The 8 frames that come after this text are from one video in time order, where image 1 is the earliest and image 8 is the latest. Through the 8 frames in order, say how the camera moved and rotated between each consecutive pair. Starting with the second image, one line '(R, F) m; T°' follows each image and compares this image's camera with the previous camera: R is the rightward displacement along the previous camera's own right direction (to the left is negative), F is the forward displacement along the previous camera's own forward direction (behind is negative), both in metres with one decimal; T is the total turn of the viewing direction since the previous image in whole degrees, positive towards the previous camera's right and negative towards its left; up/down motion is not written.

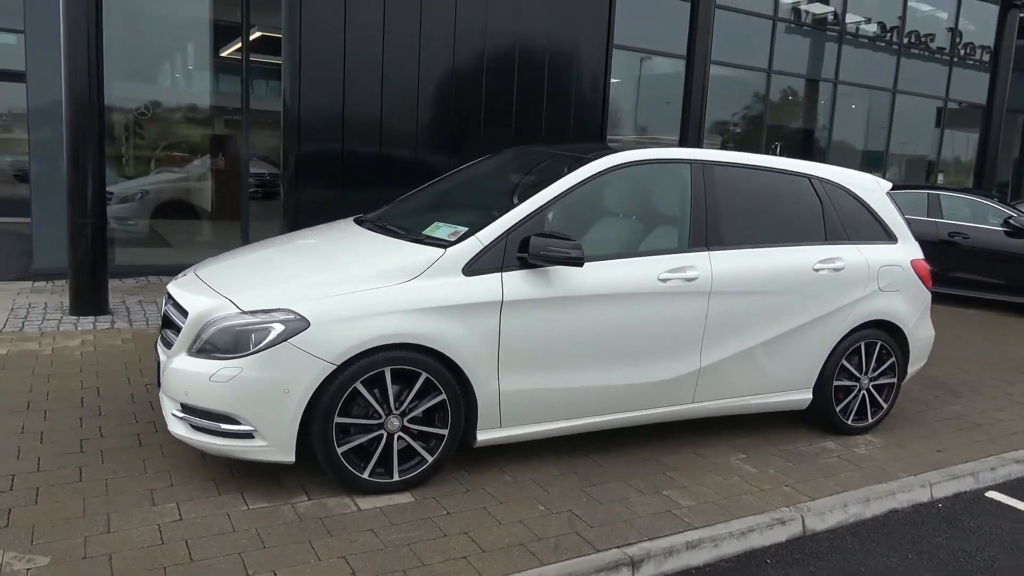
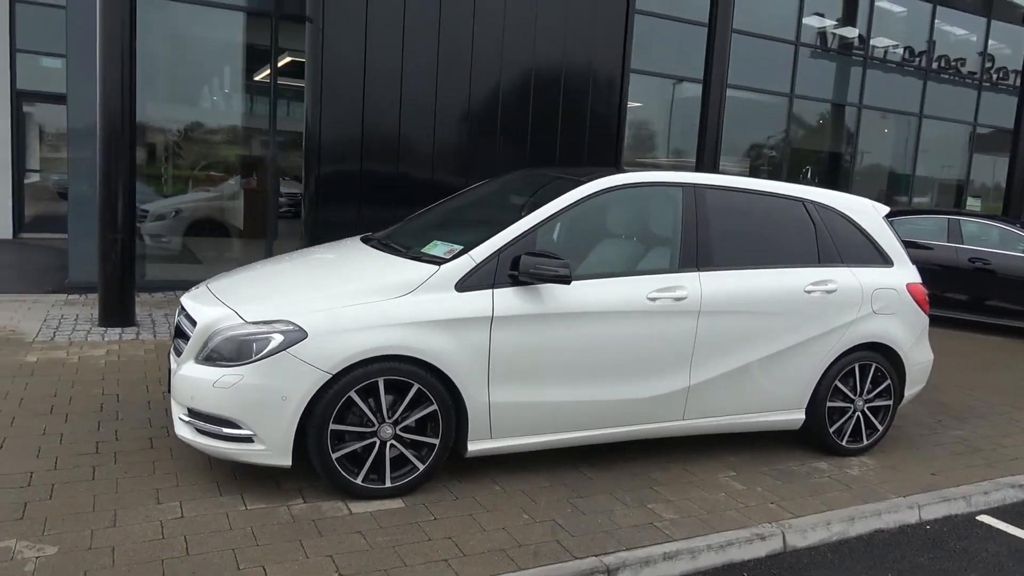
(+0.2, -0.2) m; -2°
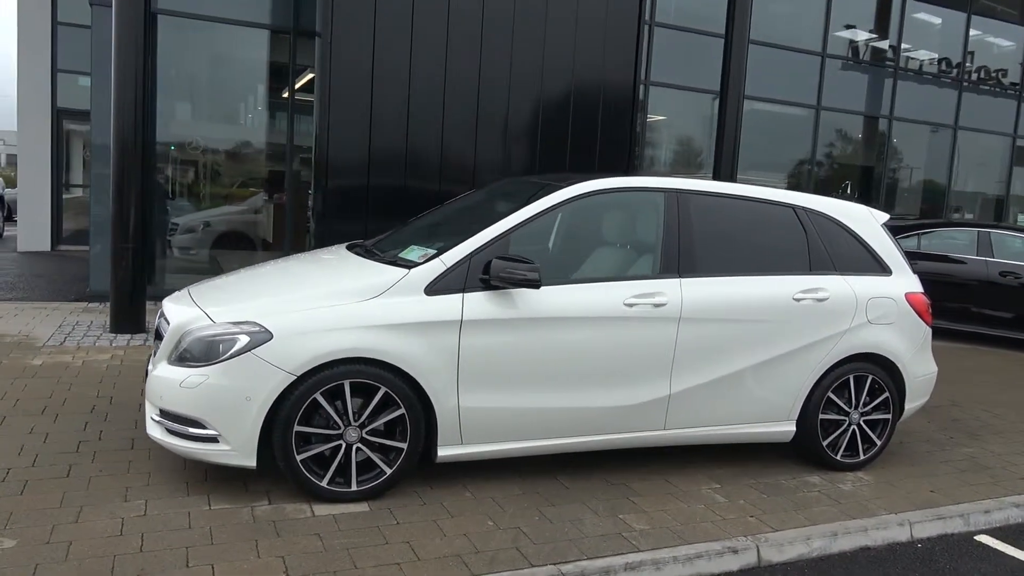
(+0.4, 0.0) m; -3°
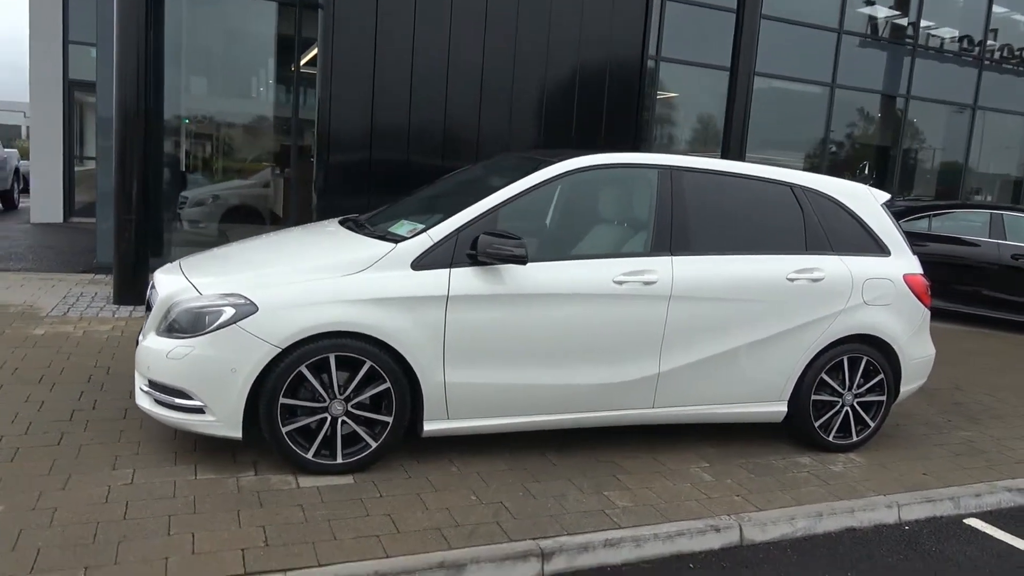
(+0.1, 0.0) m; -1°
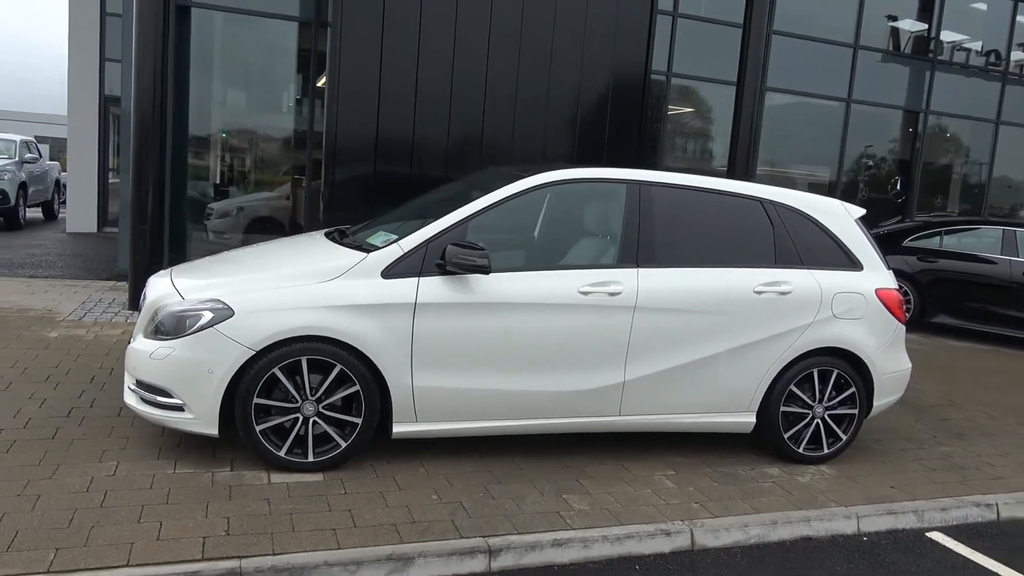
(+0.4, -0.2) m; -3°
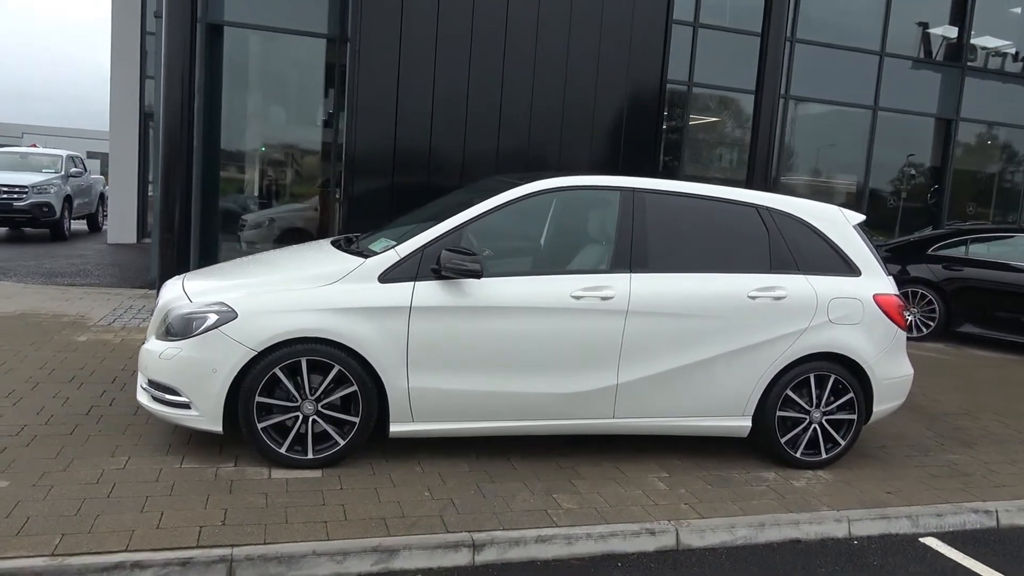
(+0.2, -0.1) m; -3°
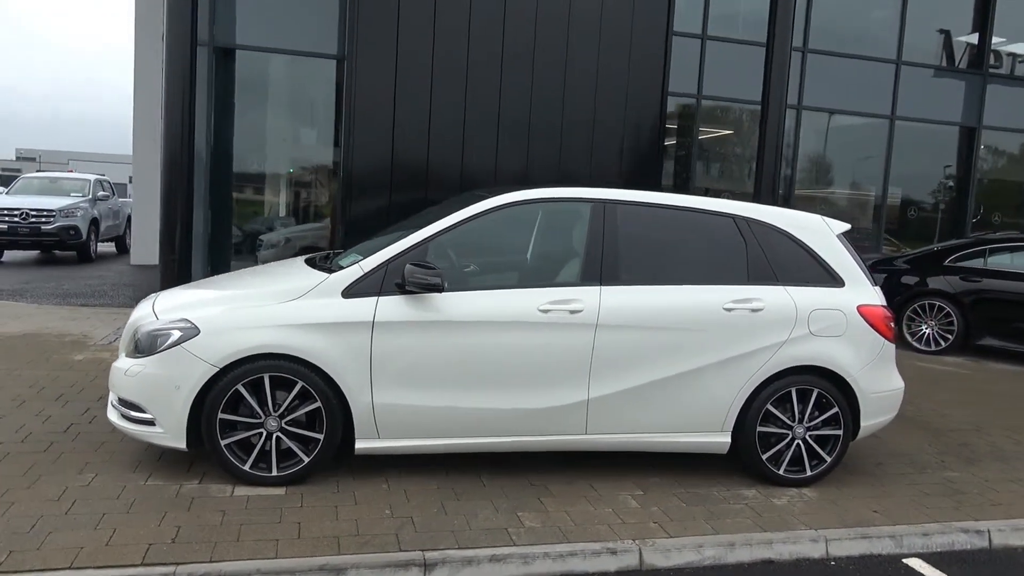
(+0.4, +0.1) m; -3°
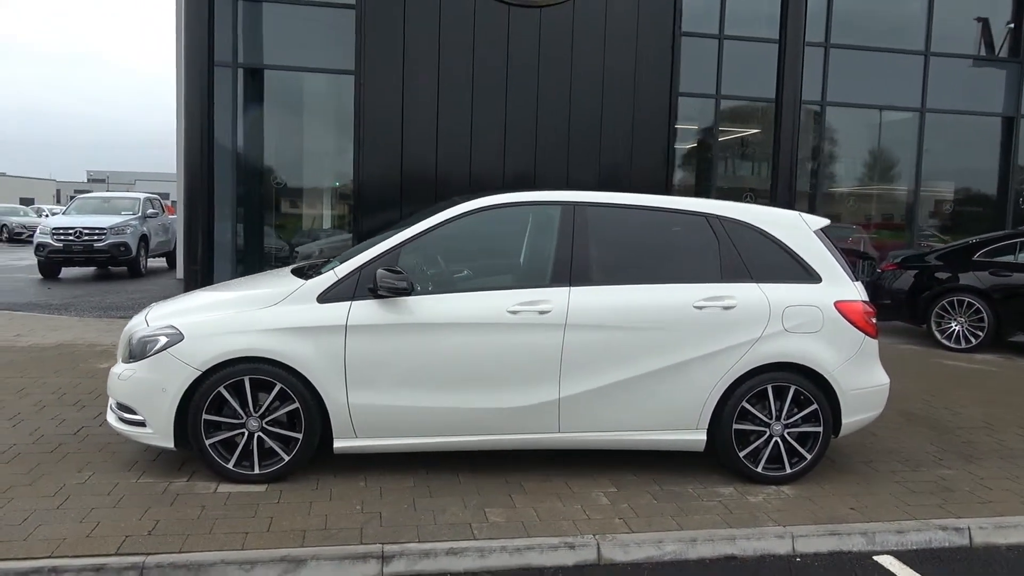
(+0.5, -0.1) m; -4°
